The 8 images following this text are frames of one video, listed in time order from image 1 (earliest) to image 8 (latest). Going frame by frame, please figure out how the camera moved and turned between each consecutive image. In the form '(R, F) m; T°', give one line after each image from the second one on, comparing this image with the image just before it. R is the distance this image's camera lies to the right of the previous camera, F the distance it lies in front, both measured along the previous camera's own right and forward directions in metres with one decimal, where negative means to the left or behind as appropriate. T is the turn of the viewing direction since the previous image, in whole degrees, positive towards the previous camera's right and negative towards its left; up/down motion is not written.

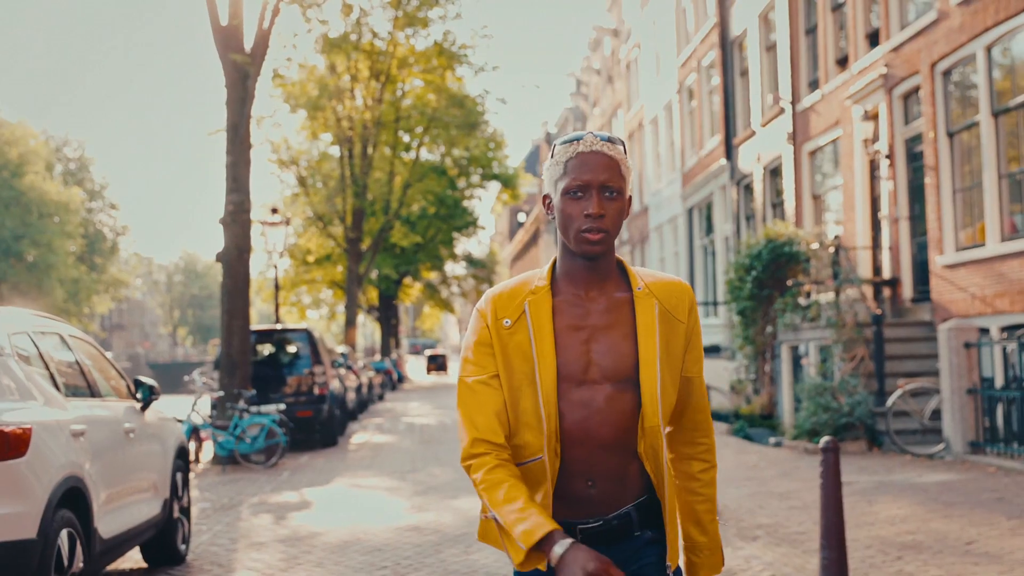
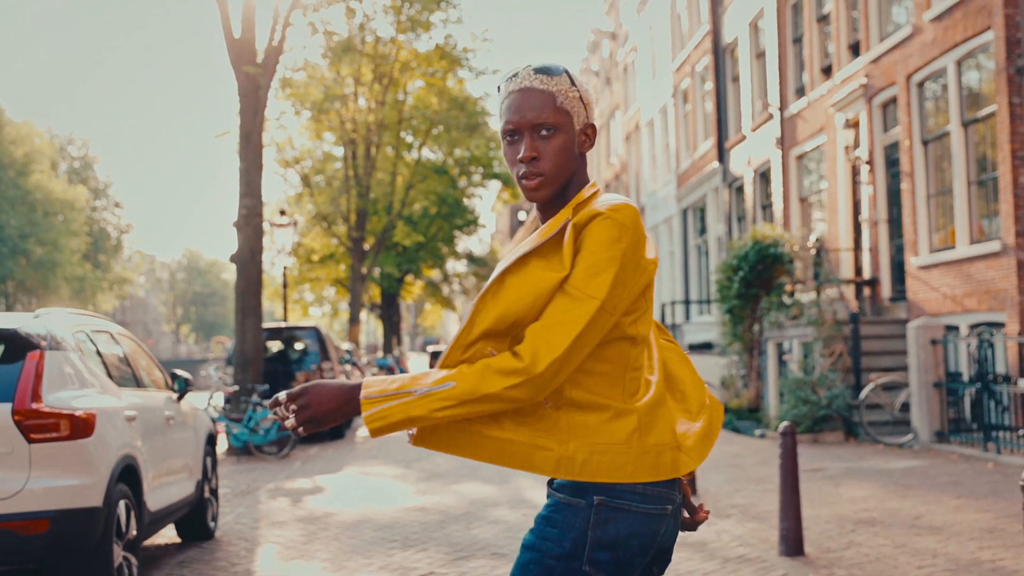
(0.0, -0.8) m; 0°
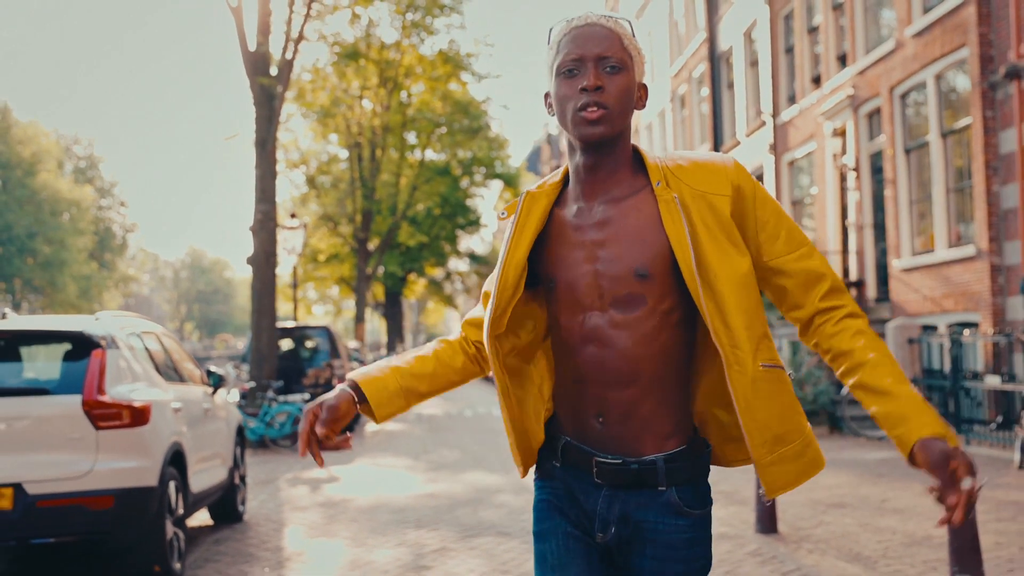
(0.0, -0.8) m; 0°
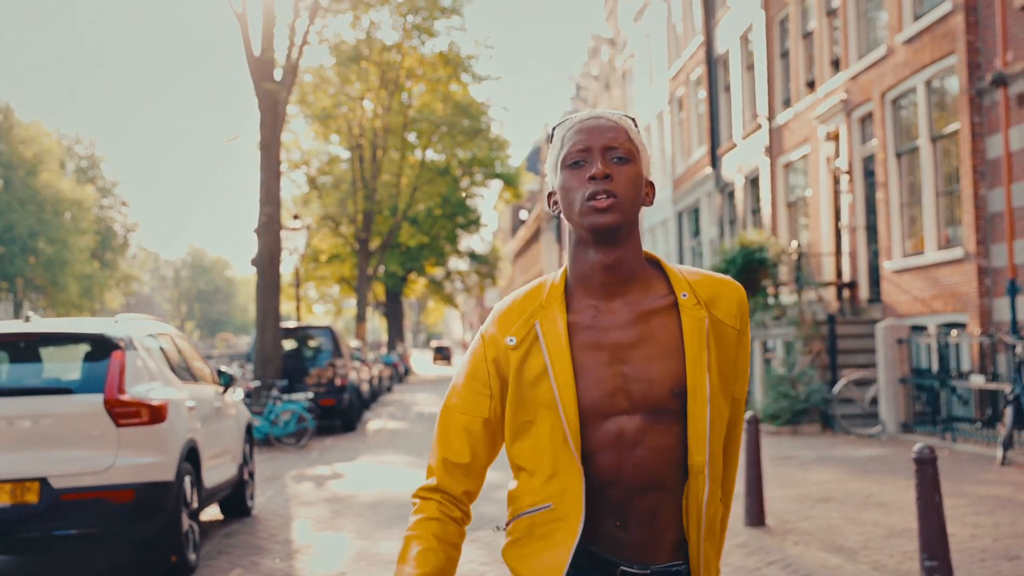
(0.0, -0.3) m; 0°
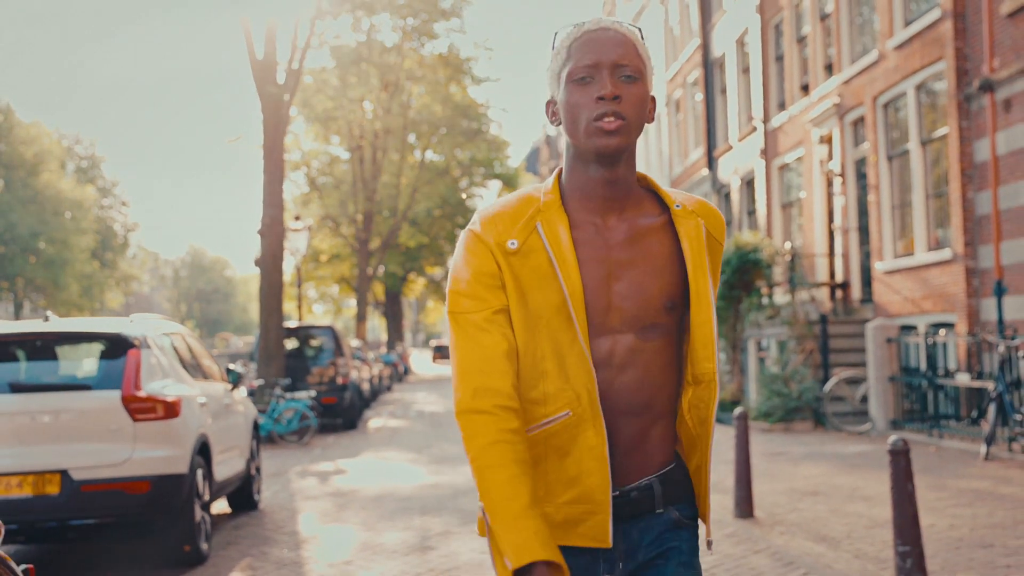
(0.0, -0.3) m; 0°
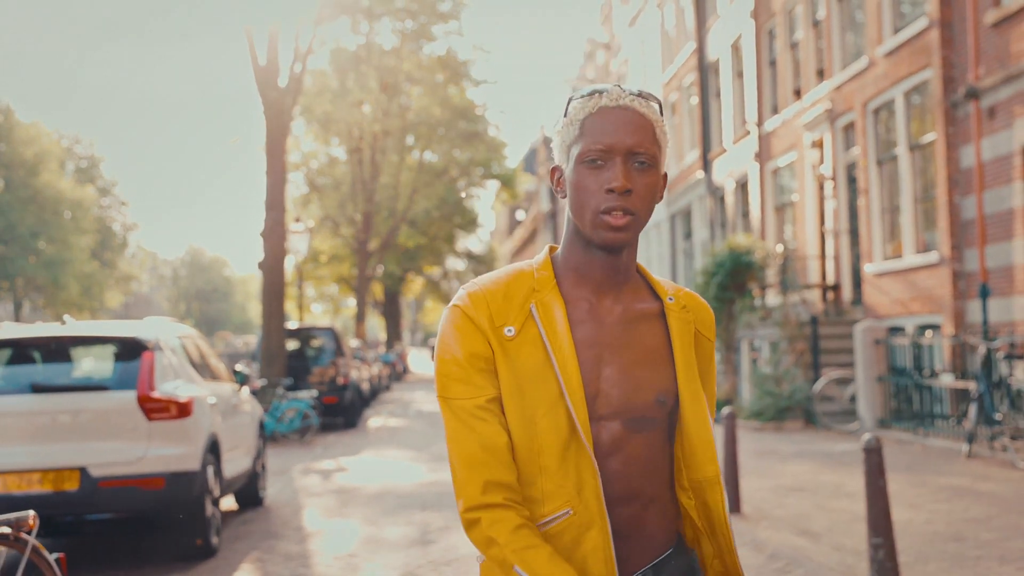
(0.0, -0.4) m; 0°
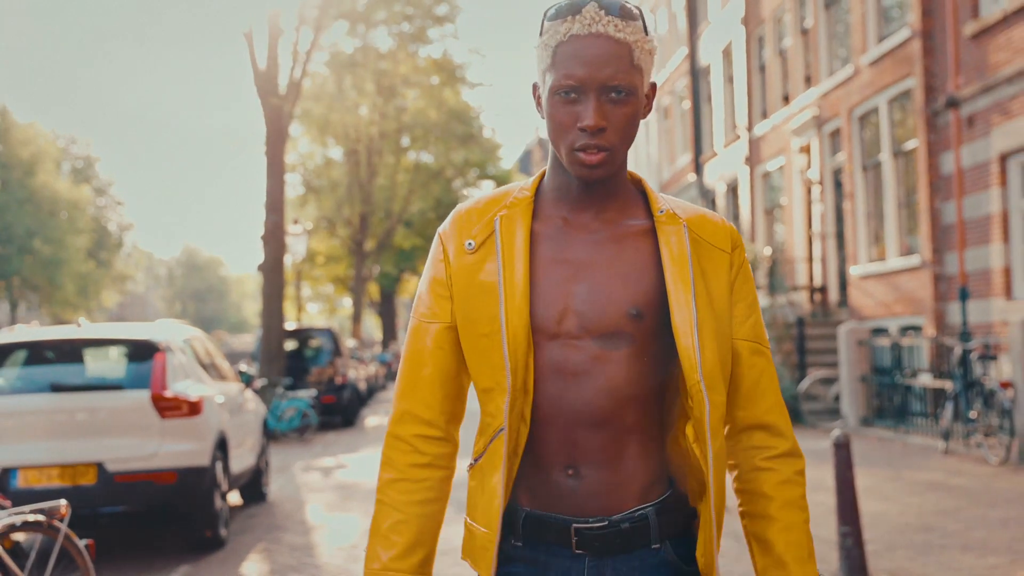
(0.0, -0.4) m; 0°
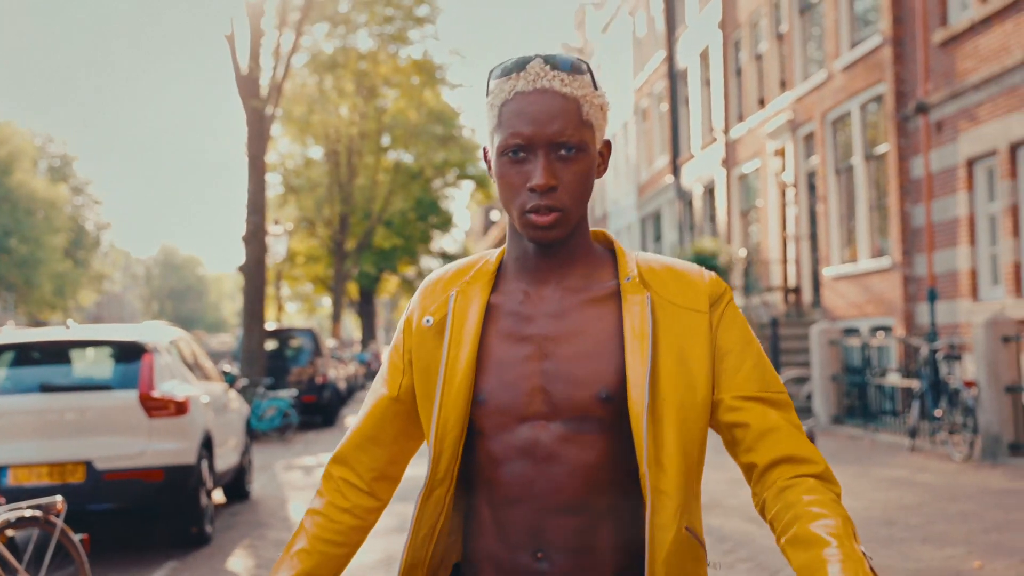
(0.0, -0.2) m; +1°
